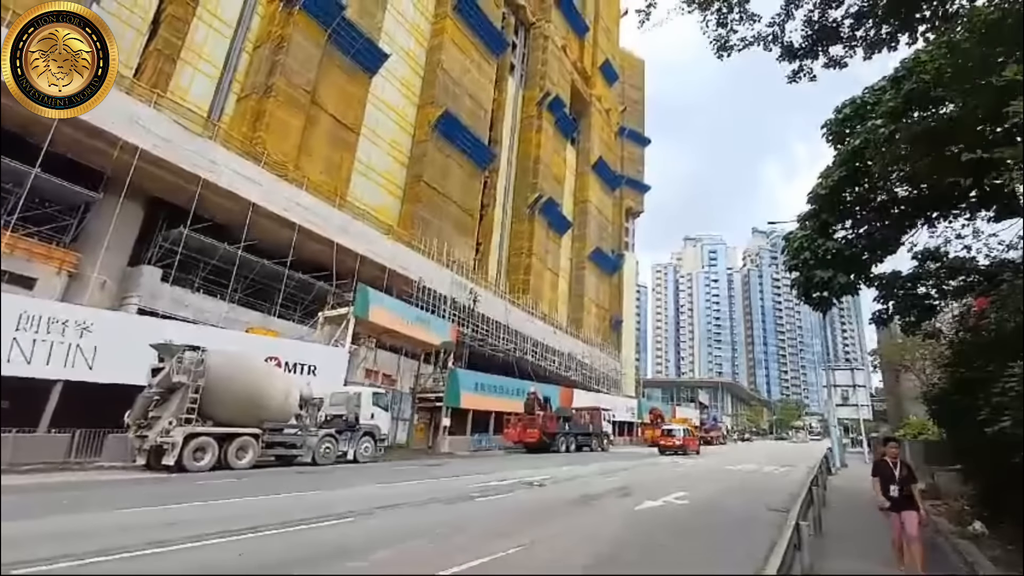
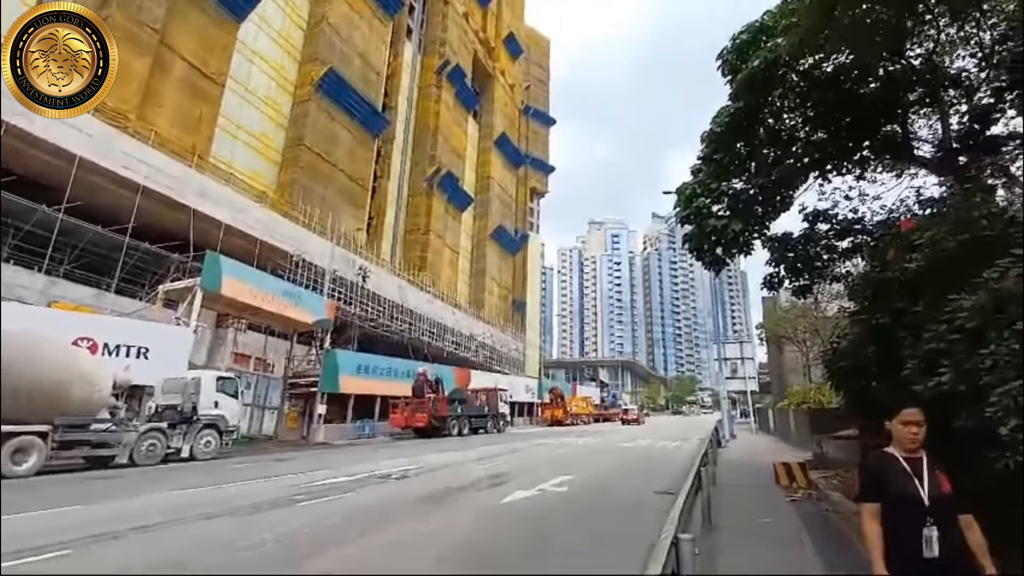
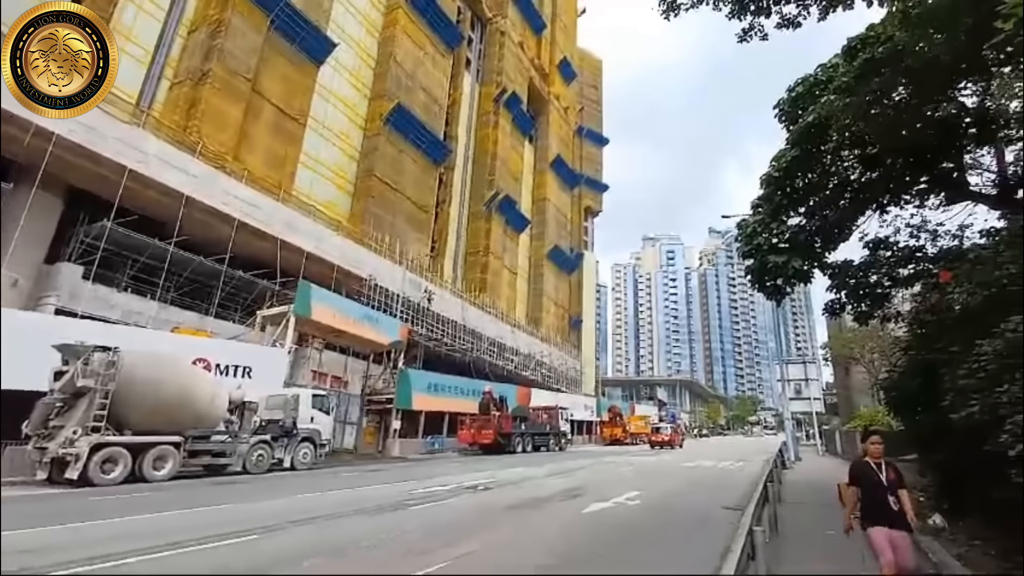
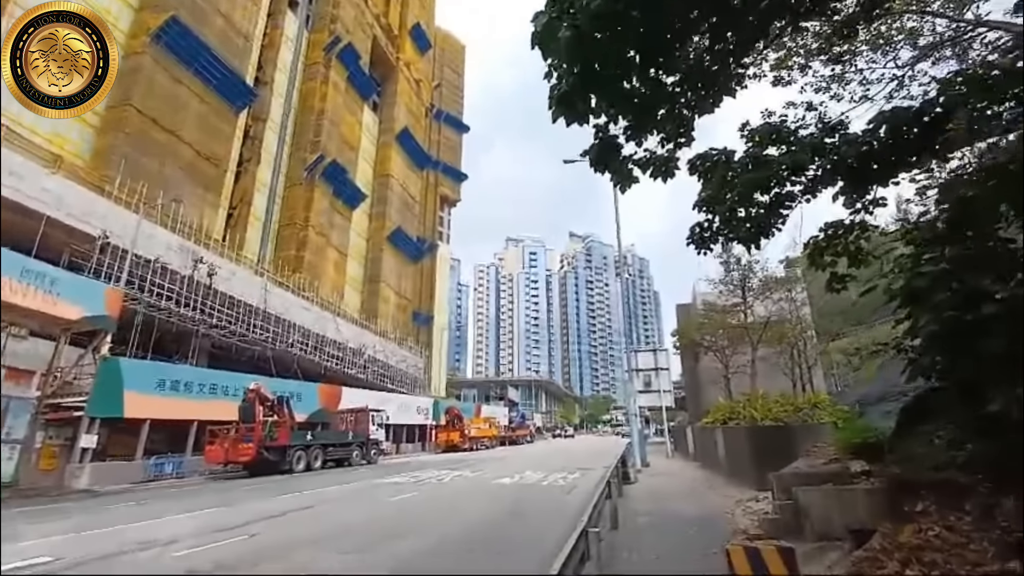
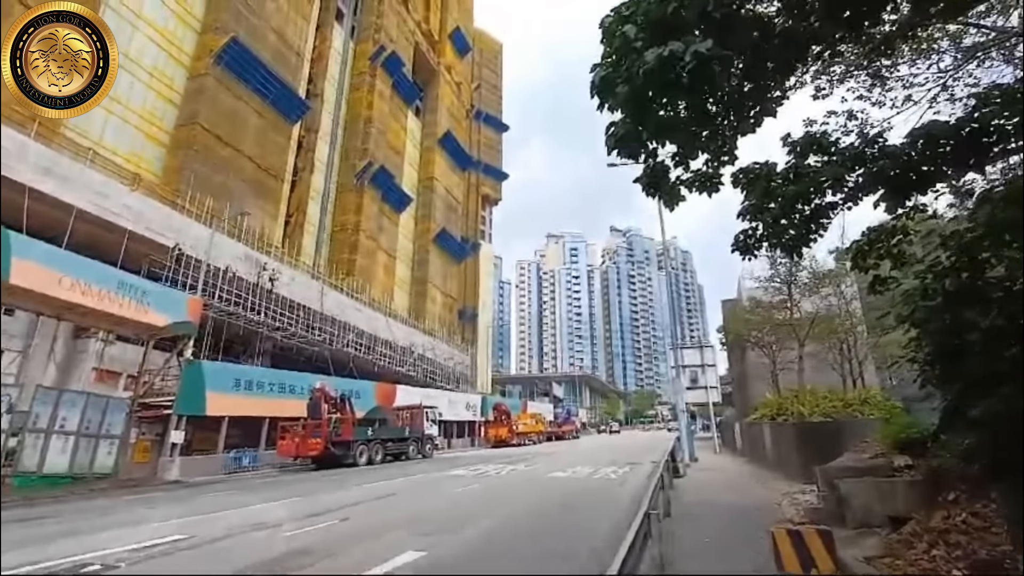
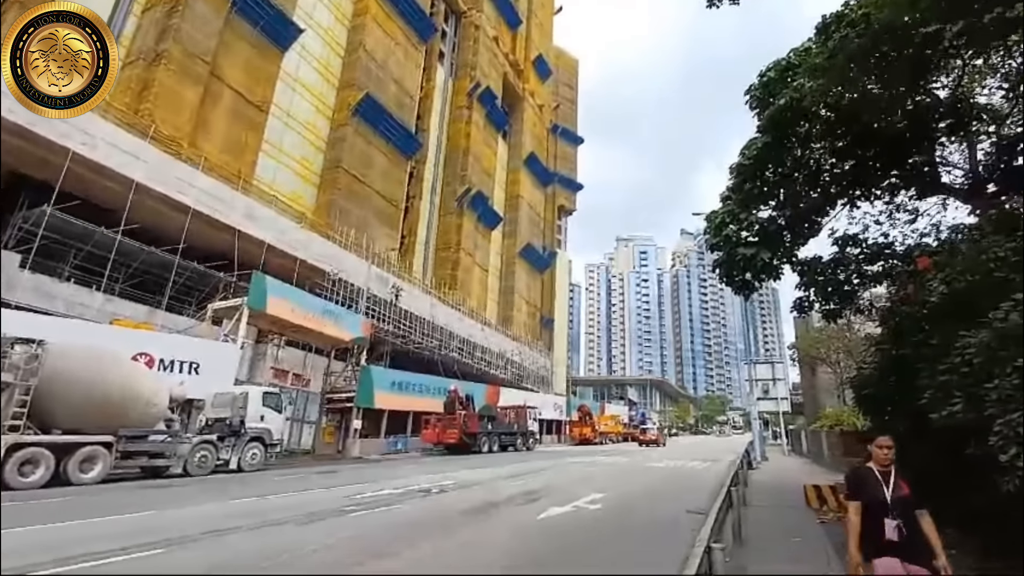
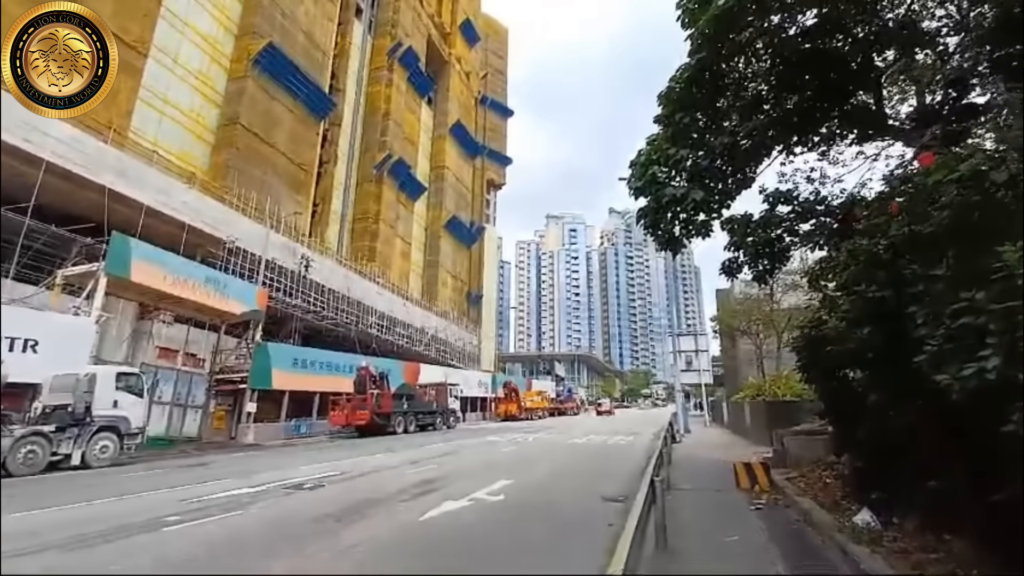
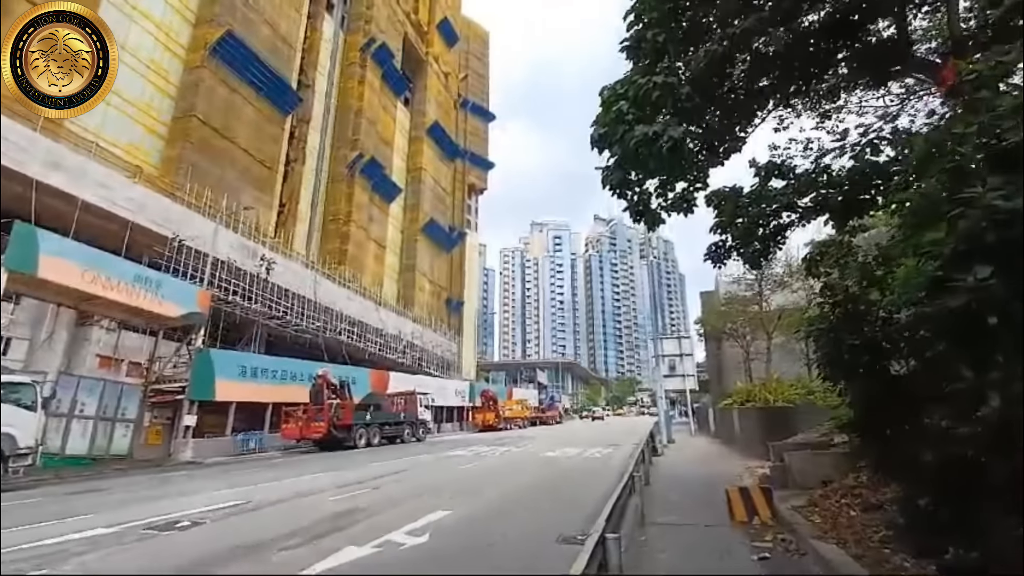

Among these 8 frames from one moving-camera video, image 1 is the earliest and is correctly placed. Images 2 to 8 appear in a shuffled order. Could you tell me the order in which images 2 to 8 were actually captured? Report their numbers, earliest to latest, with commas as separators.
3, 6, 2, 7, 8, 5, 4
